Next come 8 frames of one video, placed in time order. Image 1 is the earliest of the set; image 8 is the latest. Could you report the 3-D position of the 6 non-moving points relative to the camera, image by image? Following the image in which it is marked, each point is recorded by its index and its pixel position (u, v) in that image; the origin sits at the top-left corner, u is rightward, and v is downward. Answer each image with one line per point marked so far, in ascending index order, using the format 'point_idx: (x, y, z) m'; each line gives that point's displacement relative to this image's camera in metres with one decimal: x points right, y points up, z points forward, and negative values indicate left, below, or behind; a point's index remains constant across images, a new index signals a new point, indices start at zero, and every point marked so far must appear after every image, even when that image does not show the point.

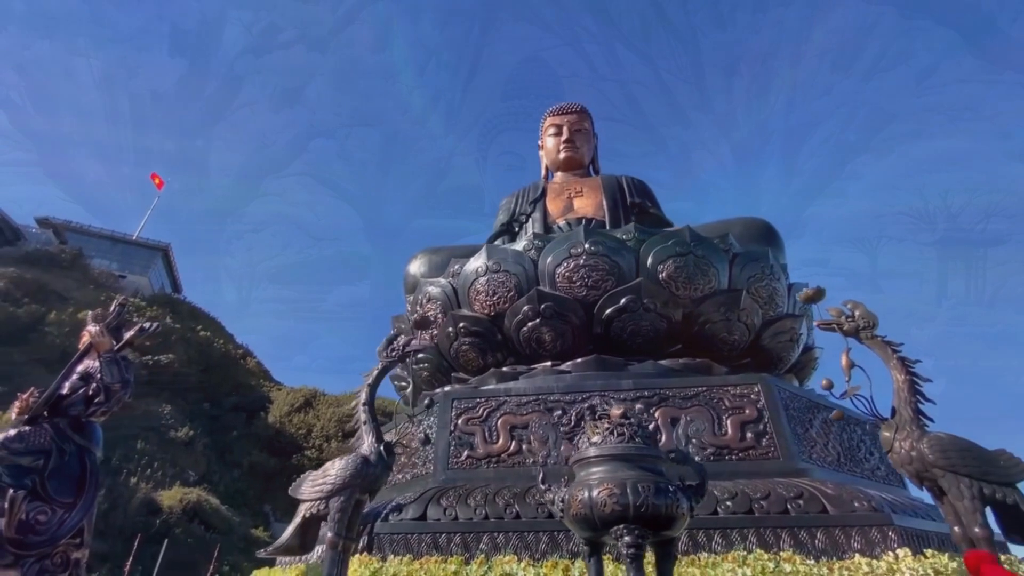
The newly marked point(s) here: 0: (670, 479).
0: (+0.5, -0.6, +2.2) m
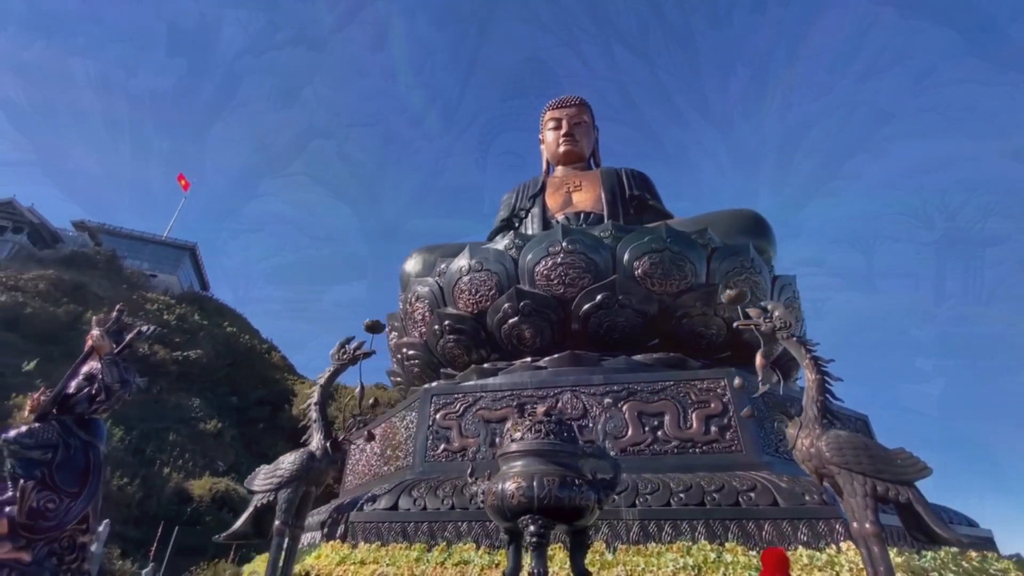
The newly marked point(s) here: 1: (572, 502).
0: (+0.3, -0.7, +2.3) m
1: (+0.2, -0.7, +2.2) m
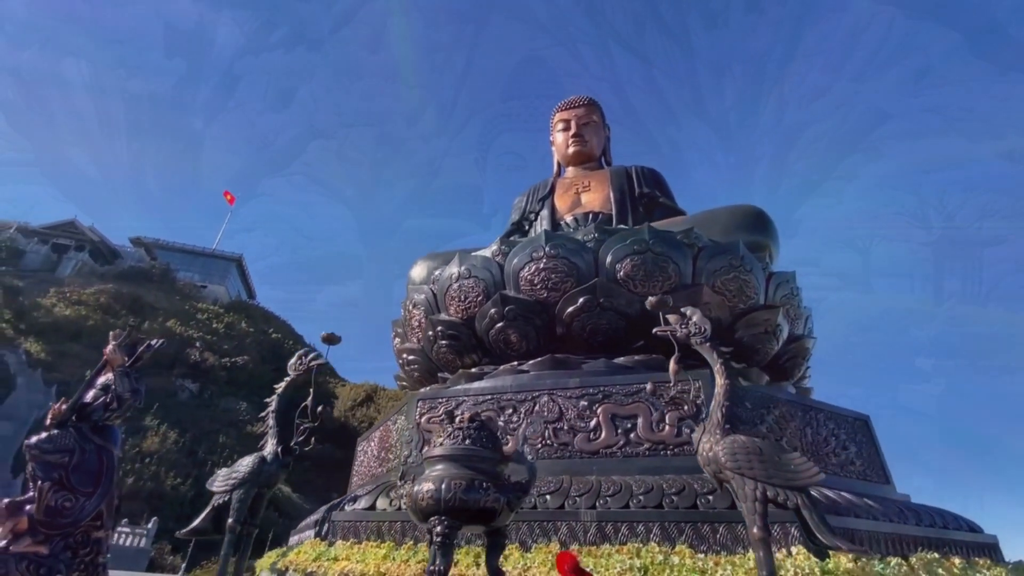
0: (-0.1, -0.7, +2.4) m
1: (-0.1, -0.8, +2.3) m
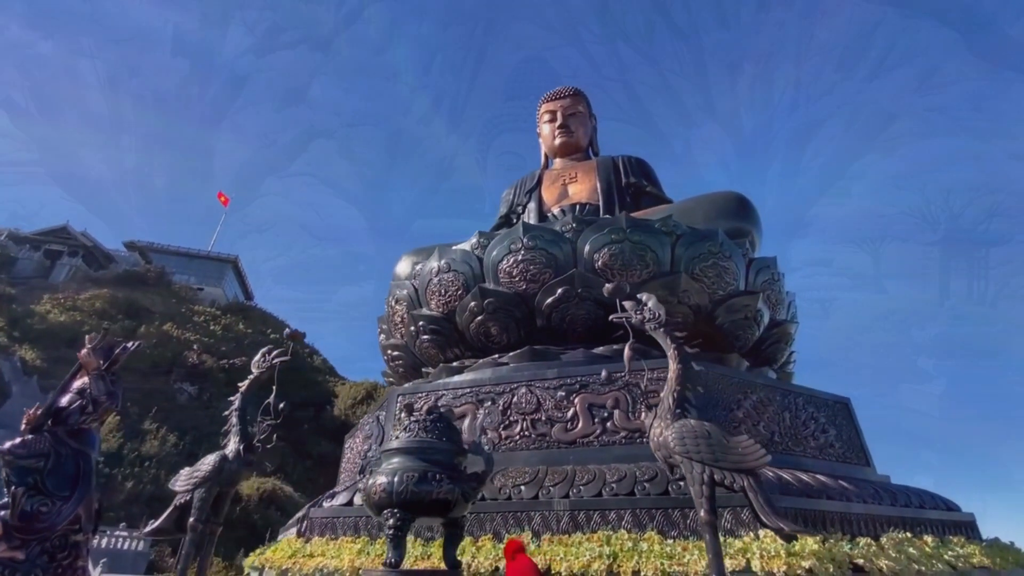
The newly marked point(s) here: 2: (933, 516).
0: (-0.2, -0.7, +2.4) m
1: (-0.3, -0.7, +2.3) m
2: (+2.6, -1.4, +4.0) m
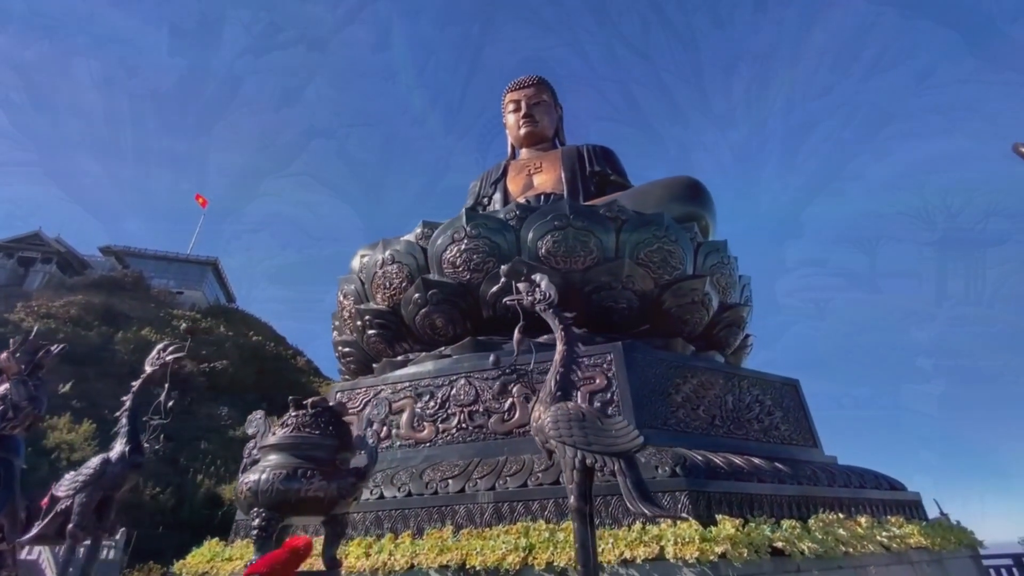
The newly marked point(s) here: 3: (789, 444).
0: (-0.6, -0.6, +2.3) m
1: (-0.7, -0.7, +2.2) m
2: (+2.2, -1.3, +3.9) m
3: (+1.9, -1.1, +4.4) m
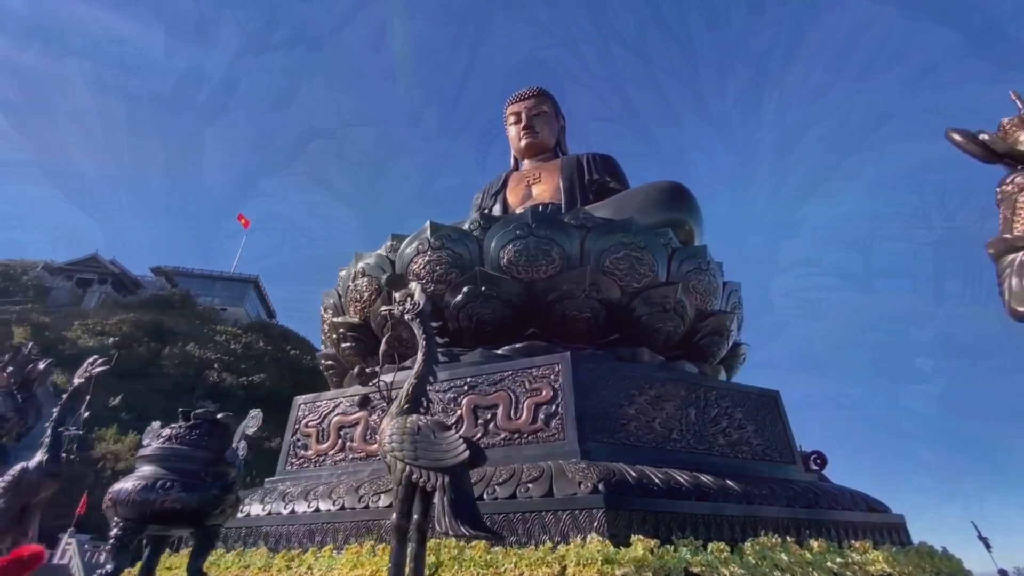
0: (-1.1, -0.7, +2.3) m
1: (-1.2, -0.7, +2.2) m
2: (+1.9, -1.3, +3.6) m
3: (+1.6, -1.1, +4.2) m
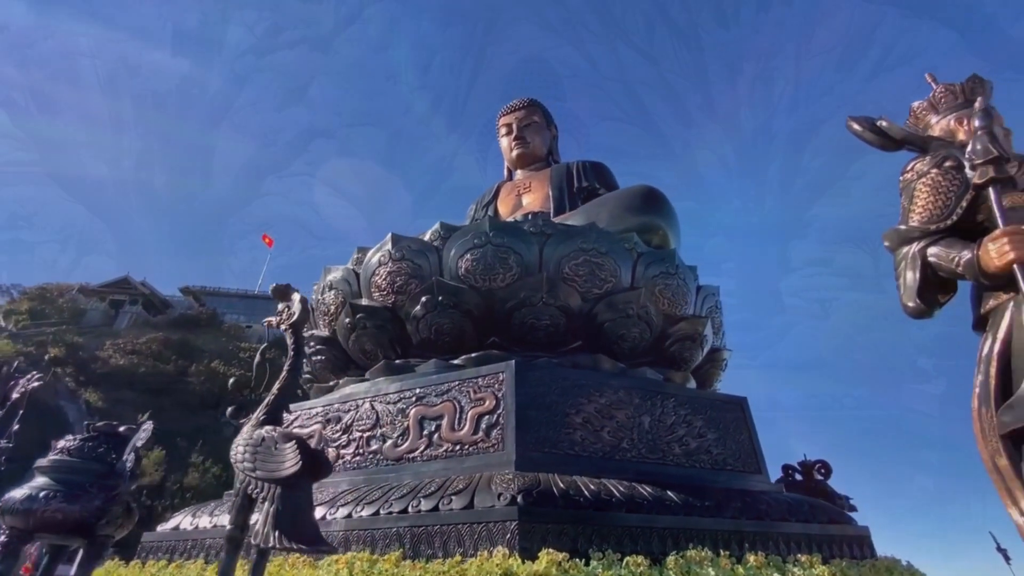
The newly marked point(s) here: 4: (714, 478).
0: (-1.6, -0.7, +2.3) m
1: (-1.6, -0.8, +2.2) m
2: (+1.5, -1.3, +3.4) m
3: (+1.3, -1.1, +4.0) m
4: (+1.2, -1.2, +3.9) m
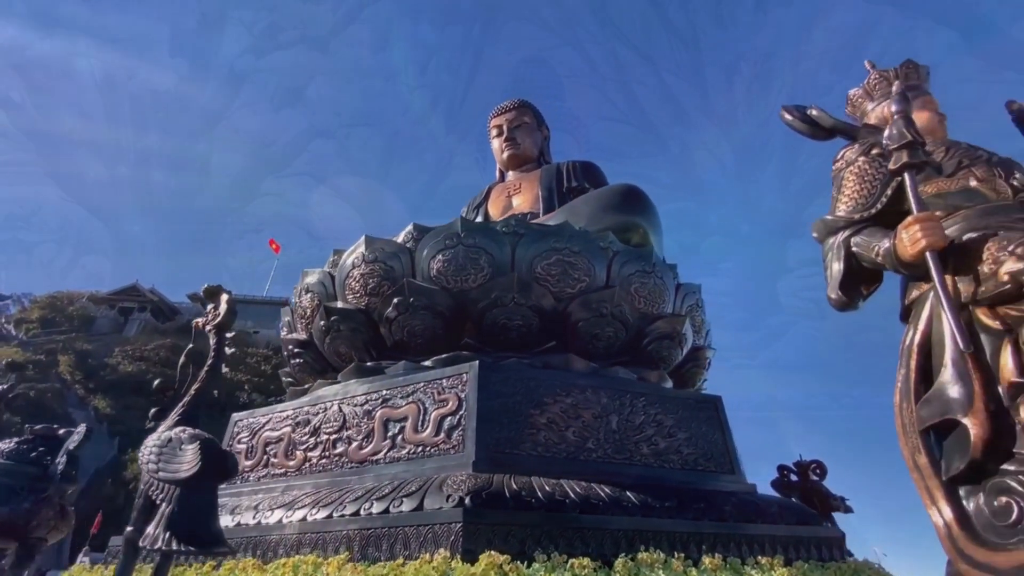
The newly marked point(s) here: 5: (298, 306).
0: (-1.8, -0.7, +2.3) m
1: (-1.9, -0.8, +2.2) m
2: (+1.3, -1.3, +3.4) m
3: (+1.1, -1.1, +3.9) m
4: (+1.0, -1.1, +3.8) m
5: (-1.8, -0.2, +5.3) m
